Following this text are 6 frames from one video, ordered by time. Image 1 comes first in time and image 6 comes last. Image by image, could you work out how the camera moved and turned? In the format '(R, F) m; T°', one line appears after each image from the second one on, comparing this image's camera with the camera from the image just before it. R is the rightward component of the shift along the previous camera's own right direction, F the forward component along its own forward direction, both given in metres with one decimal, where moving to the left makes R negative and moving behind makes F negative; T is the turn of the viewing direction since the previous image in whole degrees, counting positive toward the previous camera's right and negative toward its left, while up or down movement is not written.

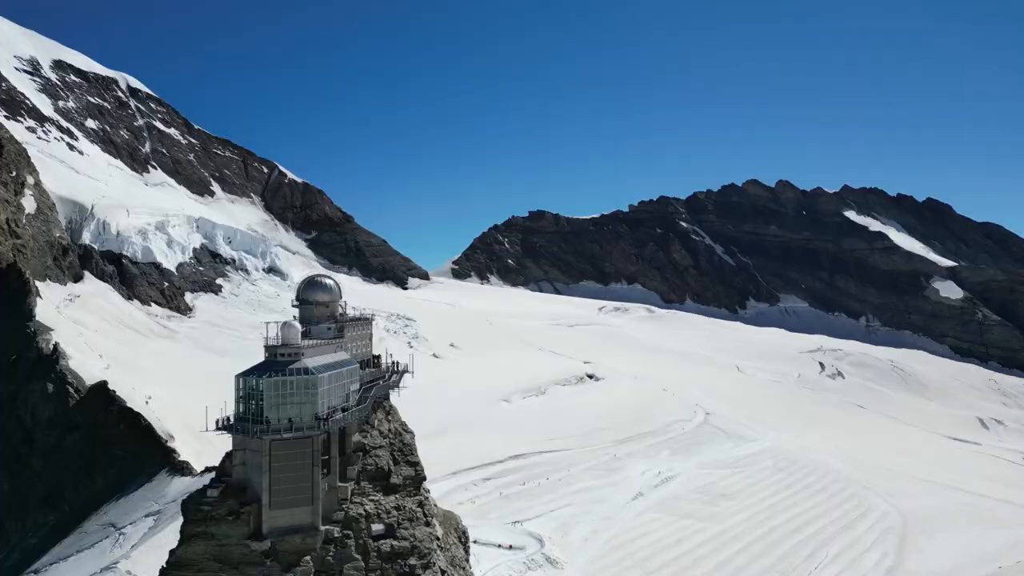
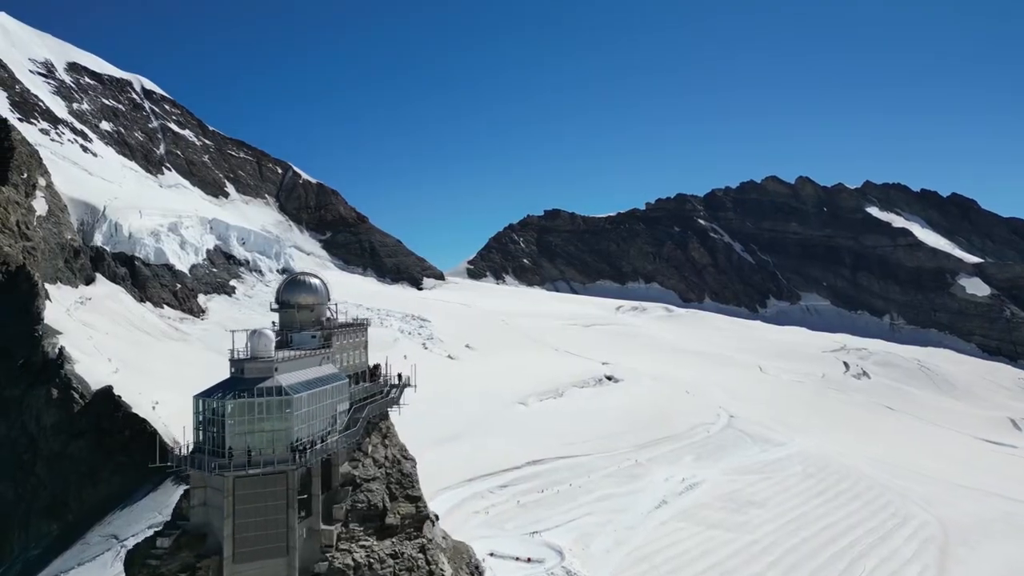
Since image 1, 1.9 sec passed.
(0.0, +1.0) m; -1°
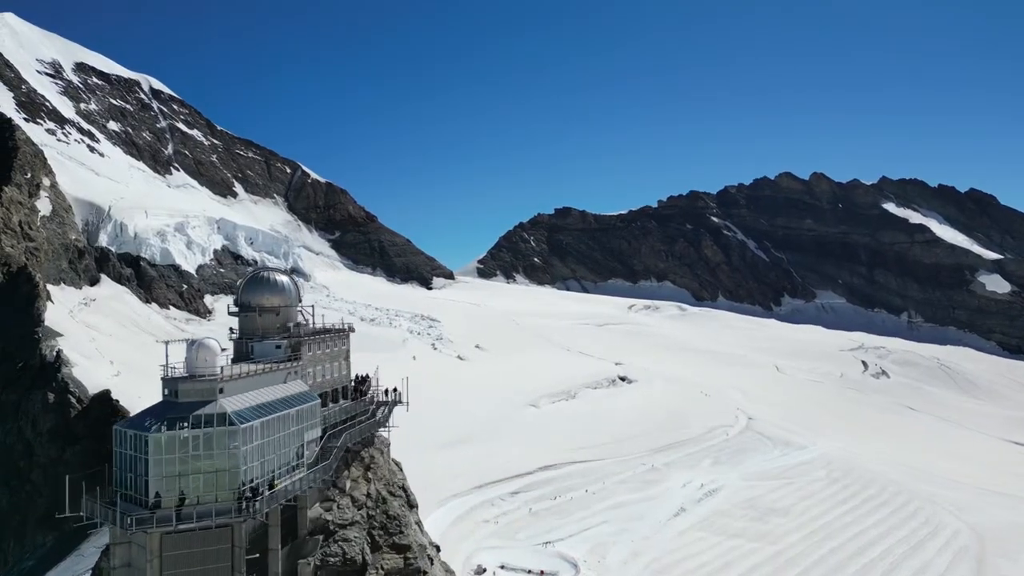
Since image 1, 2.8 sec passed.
(0.0, +0.9) m; -1°
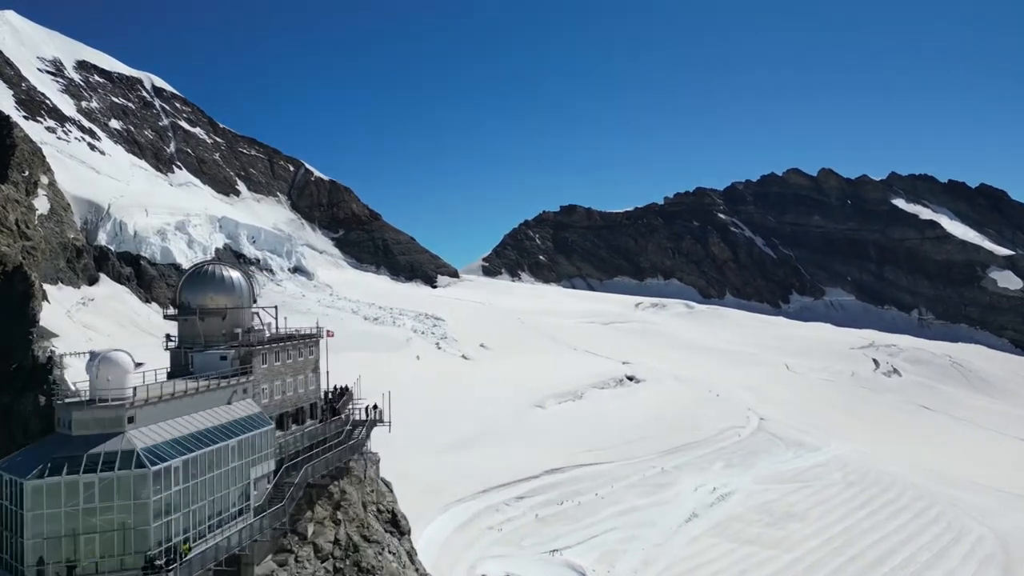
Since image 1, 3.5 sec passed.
(0.0, +0.8) m; -1°
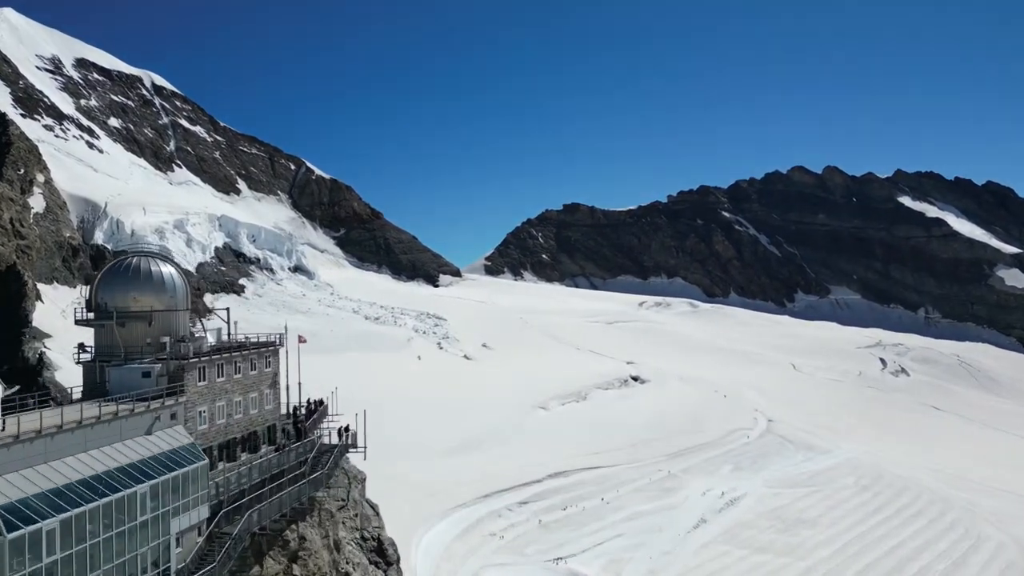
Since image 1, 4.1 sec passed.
(0.0, +0.7) m; 0°
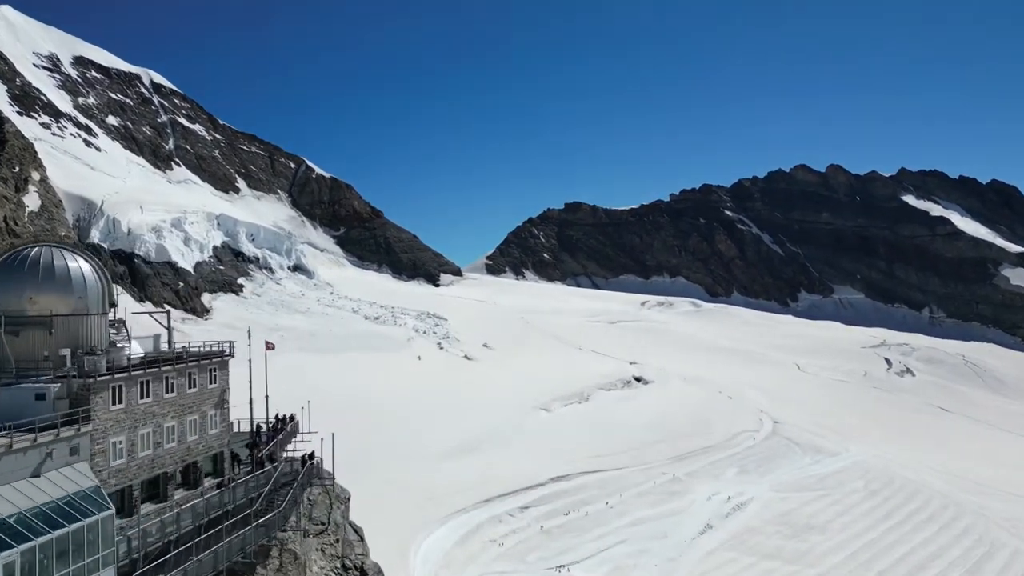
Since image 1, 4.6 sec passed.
(0.0, +0.6) m; 0°
